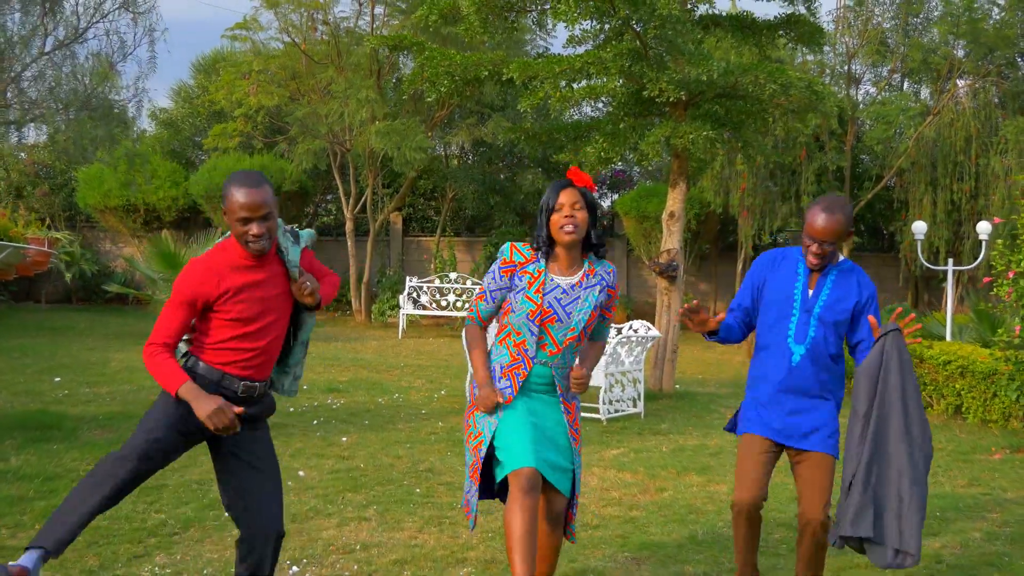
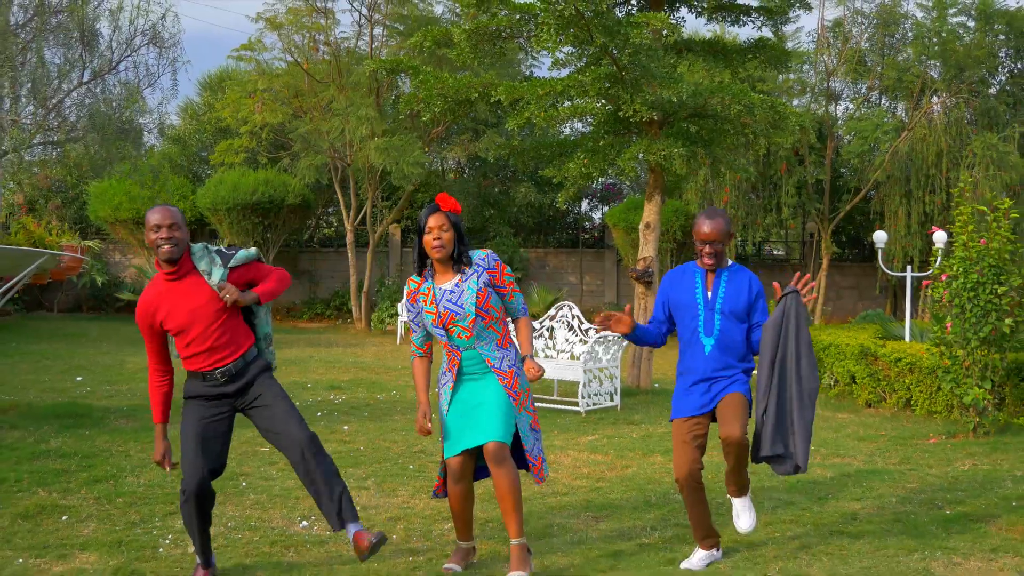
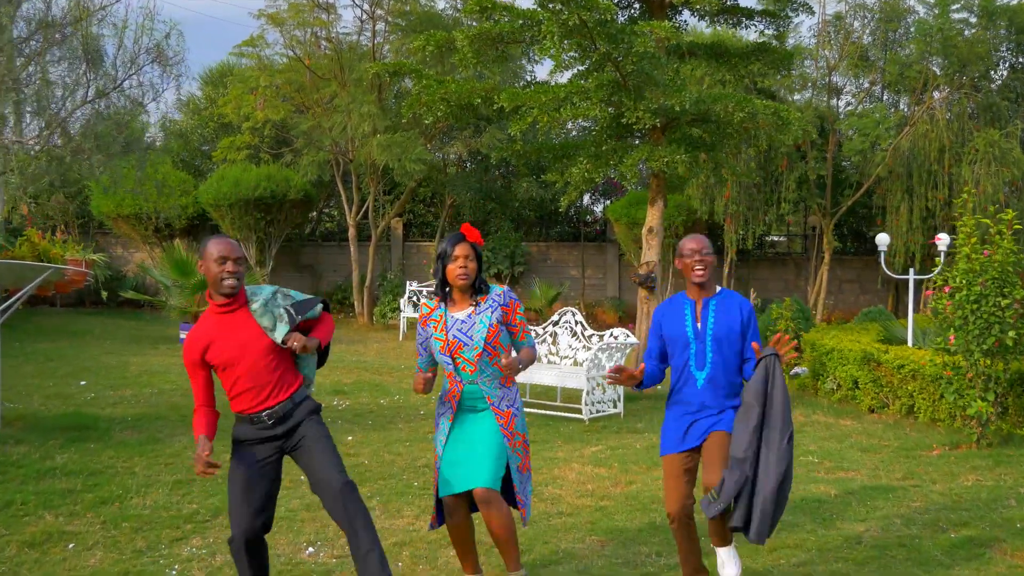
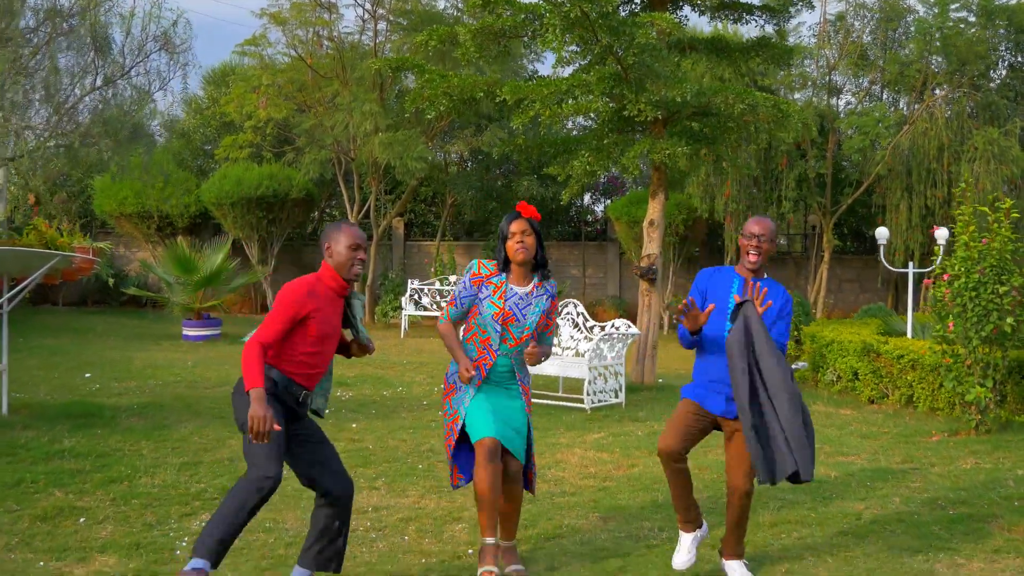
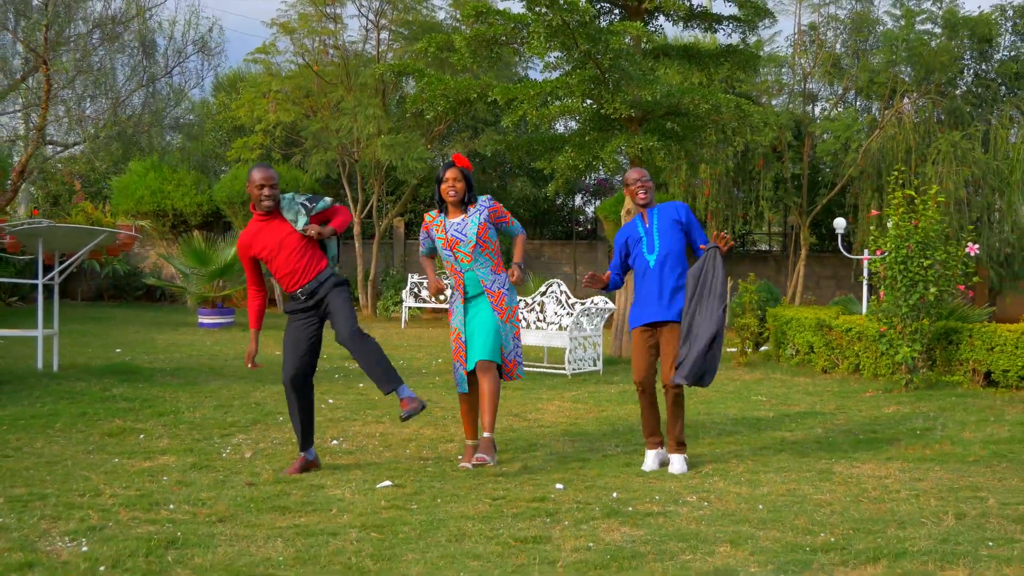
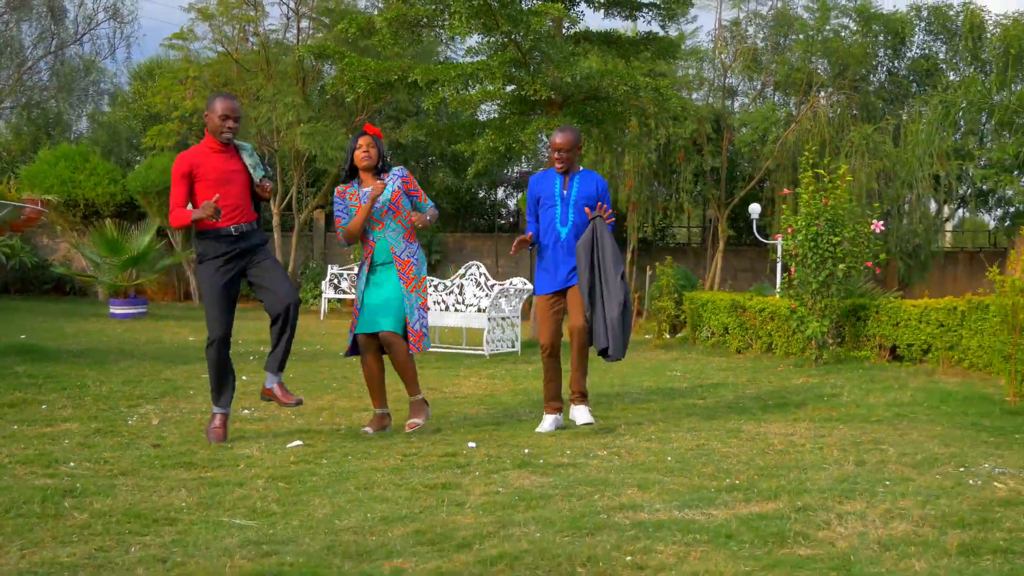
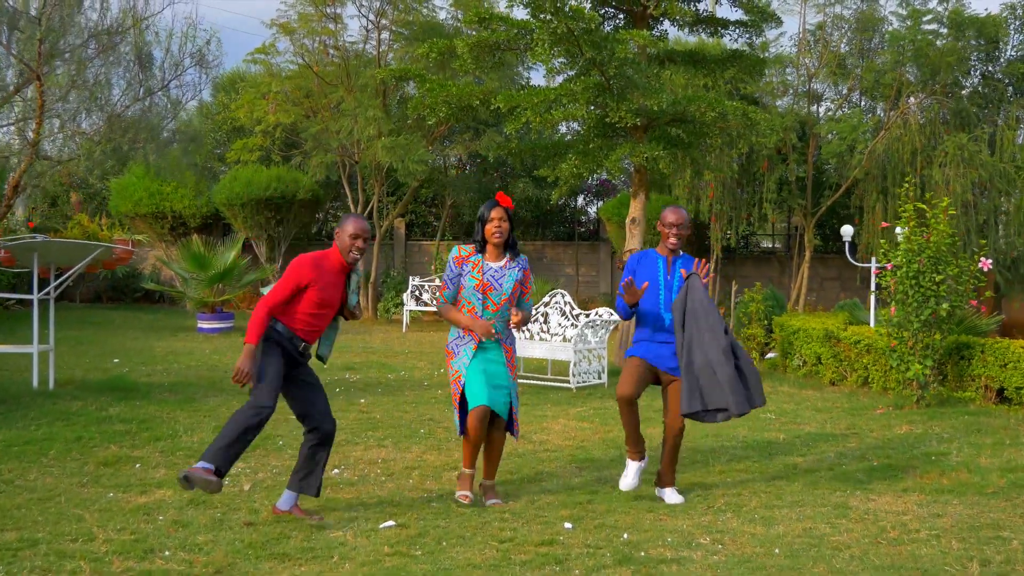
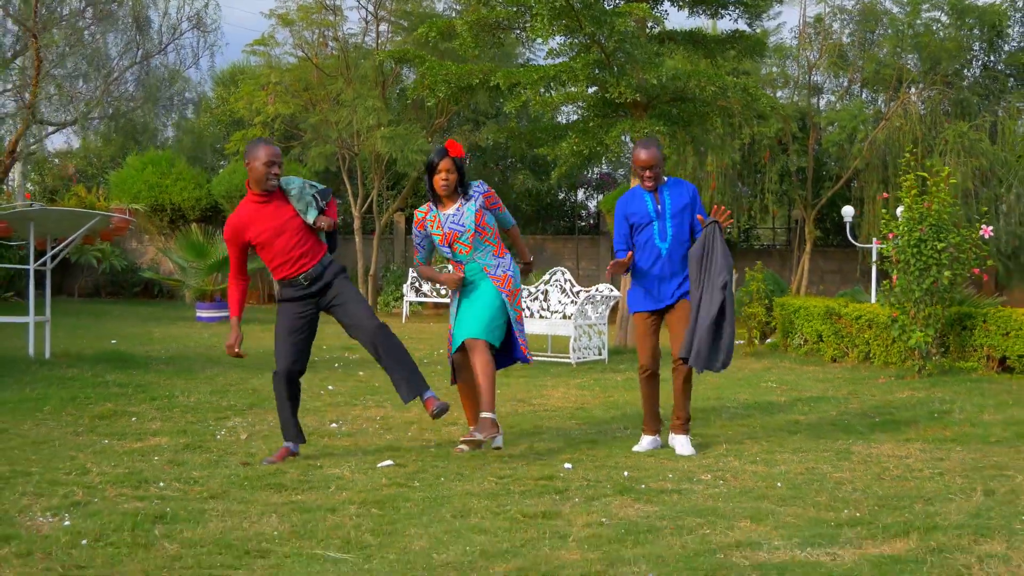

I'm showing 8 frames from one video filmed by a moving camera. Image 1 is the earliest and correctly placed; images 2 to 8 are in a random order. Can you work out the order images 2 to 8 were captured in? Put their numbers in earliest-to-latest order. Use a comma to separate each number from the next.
2, 5, 7, 3, 4, 8, 6
